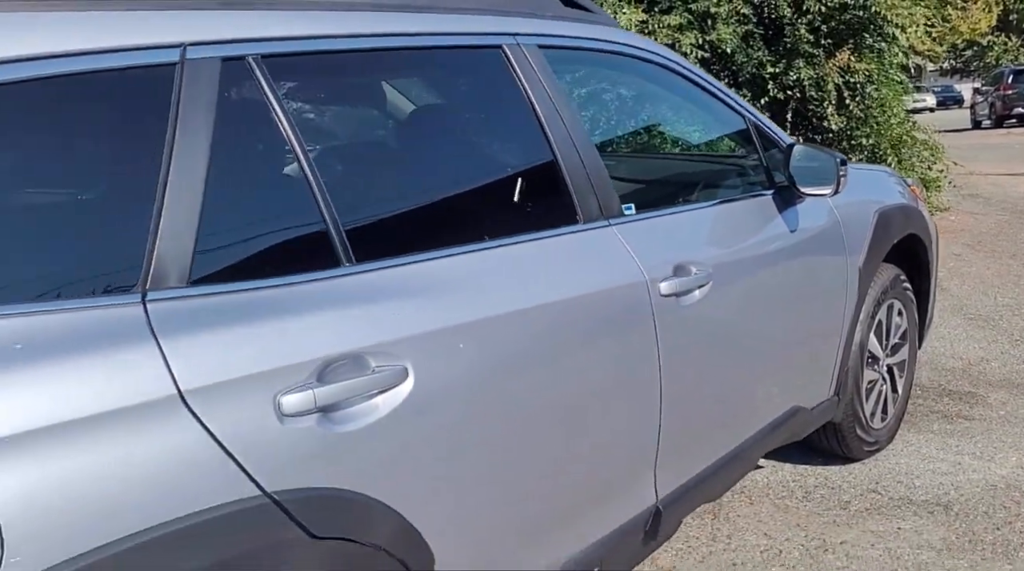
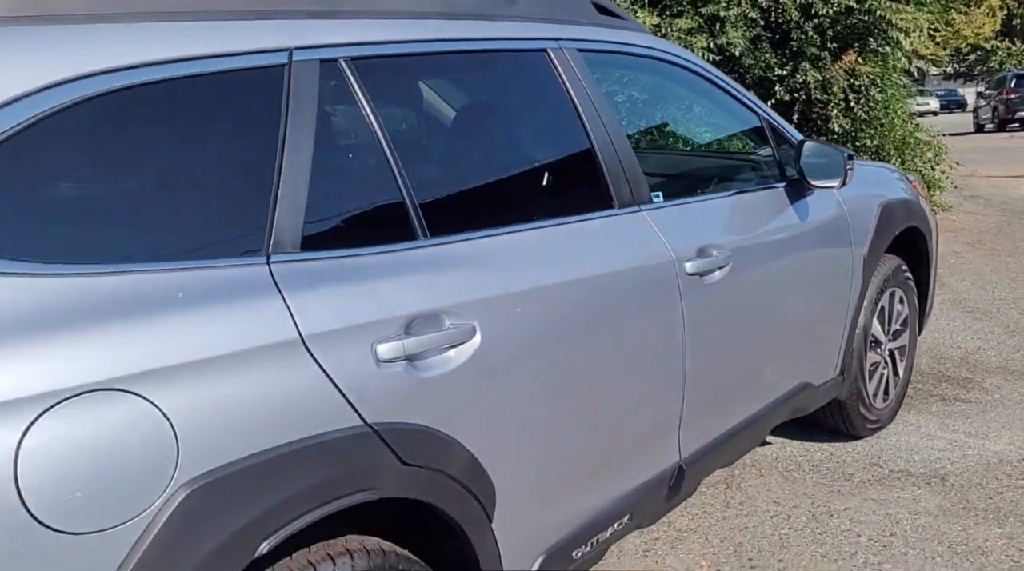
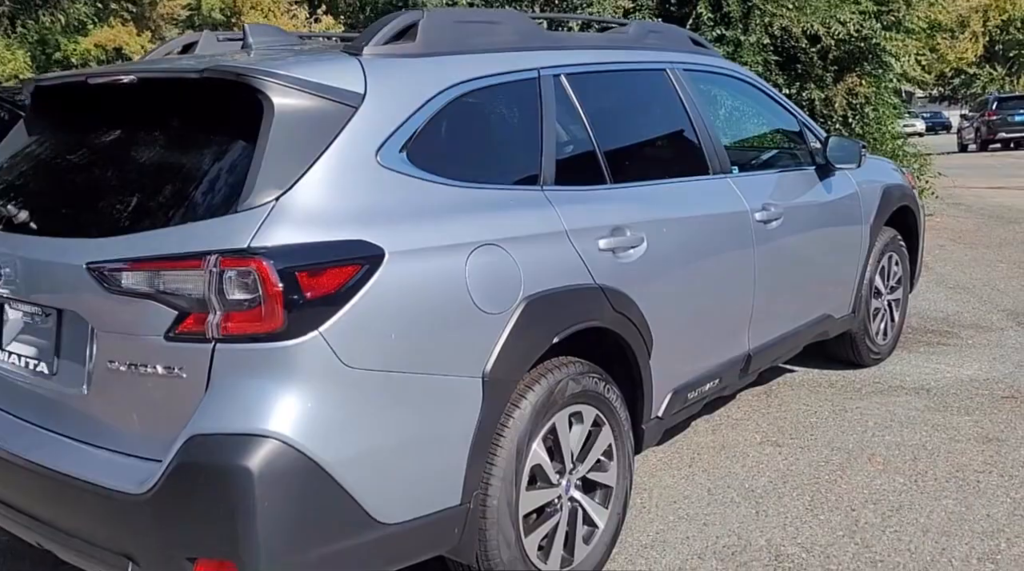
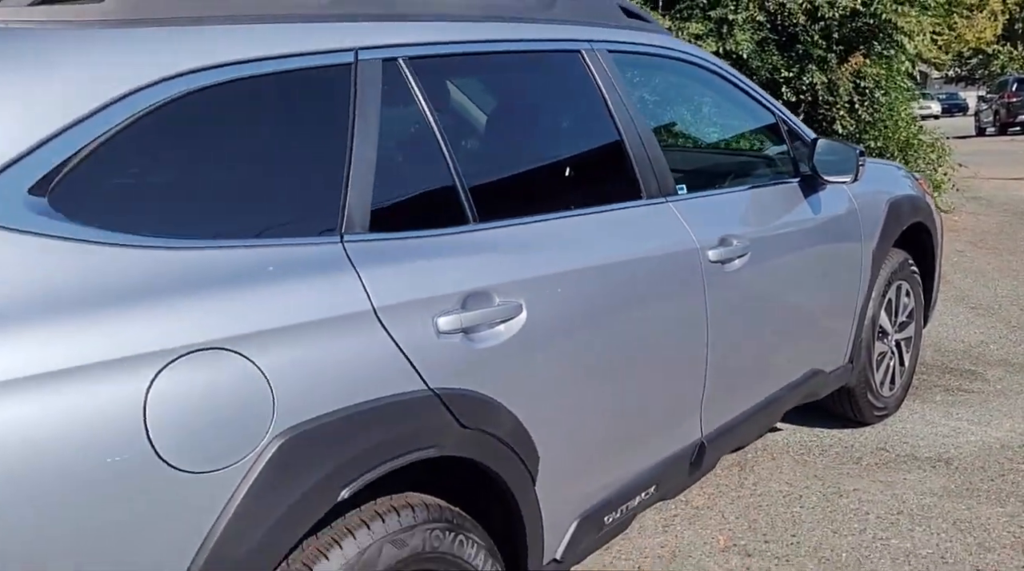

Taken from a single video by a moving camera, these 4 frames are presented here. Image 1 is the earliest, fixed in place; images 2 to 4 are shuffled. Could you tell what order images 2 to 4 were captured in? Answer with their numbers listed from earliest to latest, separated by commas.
2, 4, 3
